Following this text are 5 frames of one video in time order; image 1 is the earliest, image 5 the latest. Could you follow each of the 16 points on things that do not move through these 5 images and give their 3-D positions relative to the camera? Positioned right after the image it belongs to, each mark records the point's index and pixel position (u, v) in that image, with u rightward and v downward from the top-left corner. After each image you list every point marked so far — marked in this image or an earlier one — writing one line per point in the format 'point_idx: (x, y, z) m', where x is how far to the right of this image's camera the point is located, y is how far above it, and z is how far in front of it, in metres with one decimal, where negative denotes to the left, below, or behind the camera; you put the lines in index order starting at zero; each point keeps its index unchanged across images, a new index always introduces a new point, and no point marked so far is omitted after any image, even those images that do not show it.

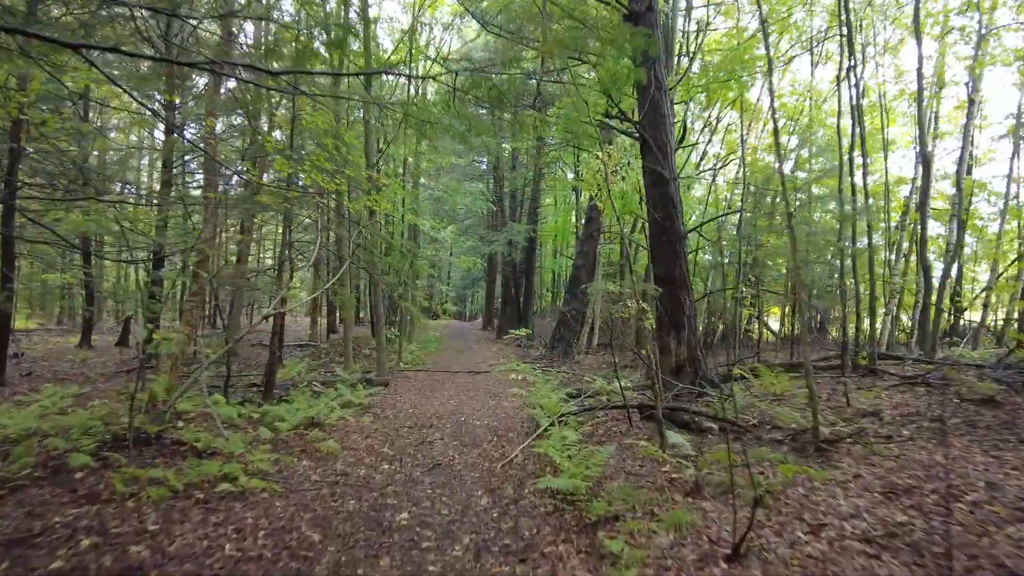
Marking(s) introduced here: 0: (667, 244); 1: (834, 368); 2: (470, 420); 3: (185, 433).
0: (+1.3, +0.4, +4.7) m
1: (+3.3, -0.8, +6.1) m
2: (-0.4, -1.3, +5.8) m
3: (-2.1, -0.9, +3.8) m
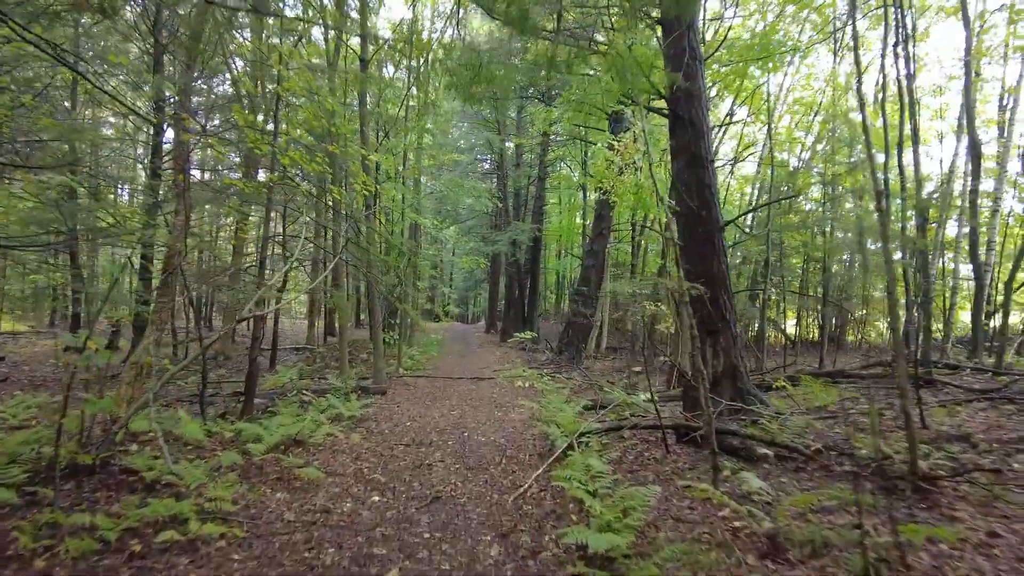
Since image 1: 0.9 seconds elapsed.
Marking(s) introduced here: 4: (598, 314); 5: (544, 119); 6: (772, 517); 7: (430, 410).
0: (+1.3, +0.4, +4.1) m
1: (+3.4, -0.8, +5.4) m
2: (-0.3, -1.3, +5.2) m
3: (-2.0, -0.9, +3.2) m
4: (+1.8, -0.5, +12.5) m
5: (+0.7, +3.6, +12.6) m
6: (+1.0, -0.9, +2.3) m
7: (-0.9, -1.4, +6.6) m
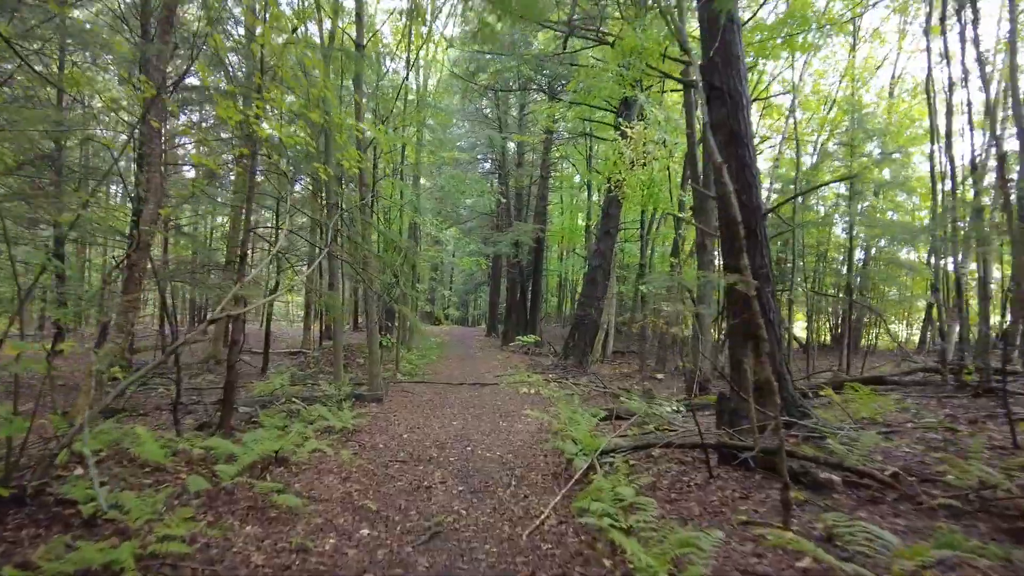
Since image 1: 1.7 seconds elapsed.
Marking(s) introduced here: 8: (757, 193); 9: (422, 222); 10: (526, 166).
0: (+1.4, +0.4, +3.6) m
1: (+3.5, -0.8, +4.9) m
2: (-0.3, -1.3, +4.7) m
3: (-1.9, -0.9, +2.6) m
4: (+1.8, -0.6, +11.9) m
5: (+0.7, +3.6, +12.1) m
6: (+1.1, -0.9, +1.8) m
7: (-0.9, -1.4, +6.1) m
8: (+1.5, +0.6, +3.6) m
9: (-2.1, +1.5, +13.6) m
10: (+0.4, +3.5, +17.1) m
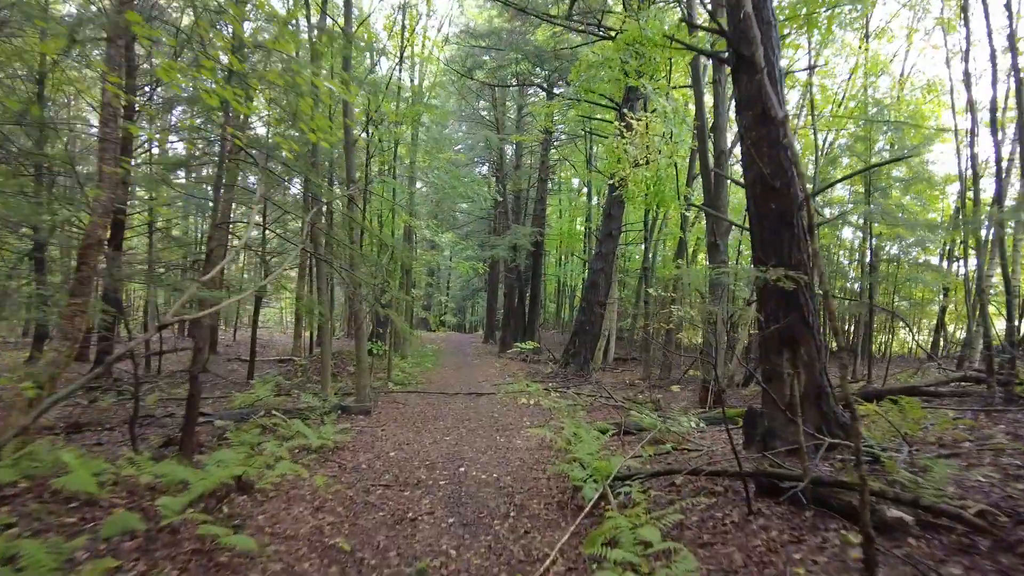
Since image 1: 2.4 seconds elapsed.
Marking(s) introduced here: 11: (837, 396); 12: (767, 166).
0: (+1.4, +0.4, +3.1) m
1: (+3.5, -0.8, +4.4) m
2: (-0.3, -1.3, +4.2) m
3: (-2.0, -0.9, +2.1) m
4: (+1.8, -0.7, +11.5) m
5: (+0.7, +3.5, +11.7) m
6: (+1.1, -0.8, +1.3) m
7: (-0.9, -1.4, +5.6) m
8: (+1.5, +0.6, +3.1) m
9: (-2.1, +1.4, +13.1) m
10: (+0.3, +3.4, +16.7) m
11: (+1.7, -0.6, +3.1) m
12: (+1.4, +0.6, +3.1) m
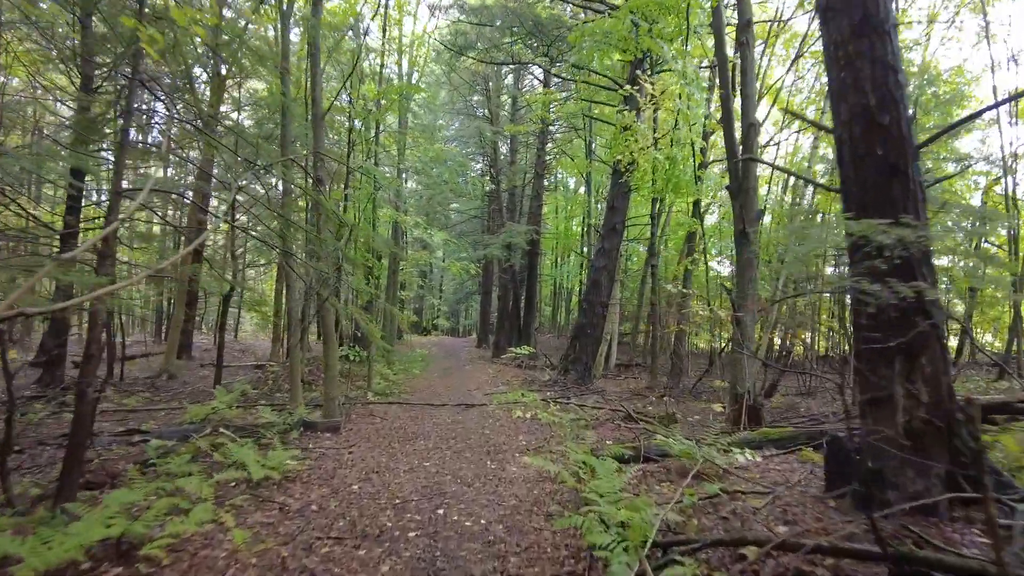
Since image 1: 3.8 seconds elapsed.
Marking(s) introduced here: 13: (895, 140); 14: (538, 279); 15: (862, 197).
0: (+1.4, +0.4, +2.2) m
1: (+3.4, -0.8, +3.5) m
2: (-0.3, -1.2, +3.2) m
3: (-2.0, -0.8, +1.1) m
4: (+1.7, -0.7, +10.5) m
5: (+0.6, +3.5, +10.8) m
6: (+1.1, -0.8, +0.4) m
7: (-0.9, -1.3, +4.6) m
8: (+1.4, +0.6, +2.1) m
9: (-2.2, +1.4, +12.2) m
10: (+0.2, +3.4, +15.8) m
11: (+1.7, -0.5, +2.2) m
12: (+1.3, +0.7, +2.2) m
13: (+1.4, +0.5, +2.2) m
14: (+0.6, +0.2, +14.6) m
15: (+1.3, +0.3, +2.2) m
